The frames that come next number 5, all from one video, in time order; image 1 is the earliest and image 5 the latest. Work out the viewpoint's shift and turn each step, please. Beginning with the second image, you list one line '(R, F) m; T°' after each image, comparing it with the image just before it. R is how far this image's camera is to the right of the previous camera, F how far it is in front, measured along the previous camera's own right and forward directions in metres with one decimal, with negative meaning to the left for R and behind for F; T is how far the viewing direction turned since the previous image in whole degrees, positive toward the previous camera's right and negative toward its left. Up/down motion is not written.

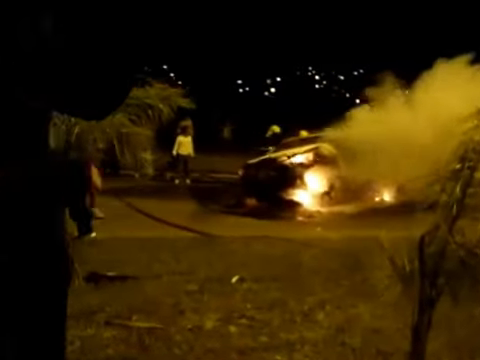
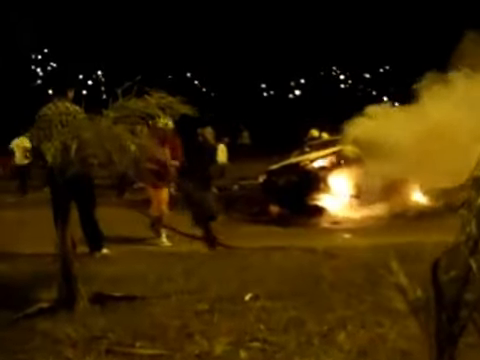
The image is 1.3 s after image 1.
(+0.2, +0.6) m; -3°
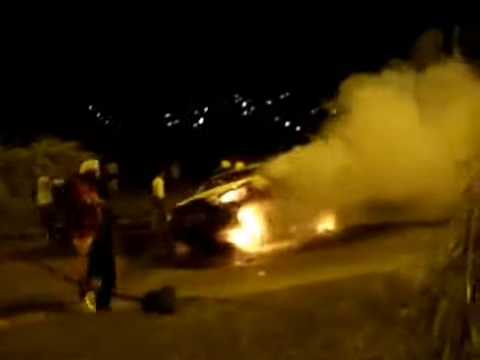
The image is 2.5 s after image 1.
(+0.1, +0.8) m; +9°
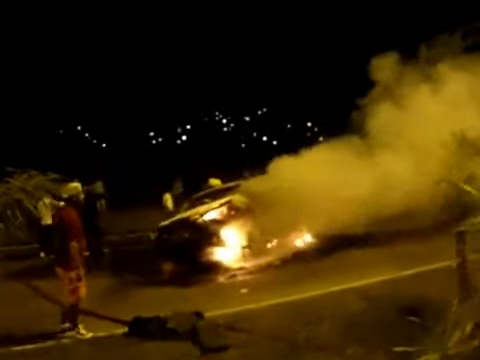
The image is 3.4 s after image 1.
(+0.3, -0.5) m; +1°
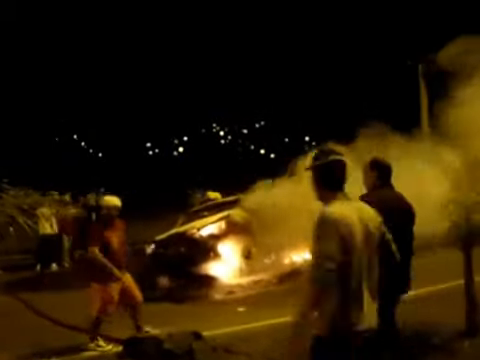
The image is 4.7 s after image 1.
(-0.1, +0.3) m; 0°
